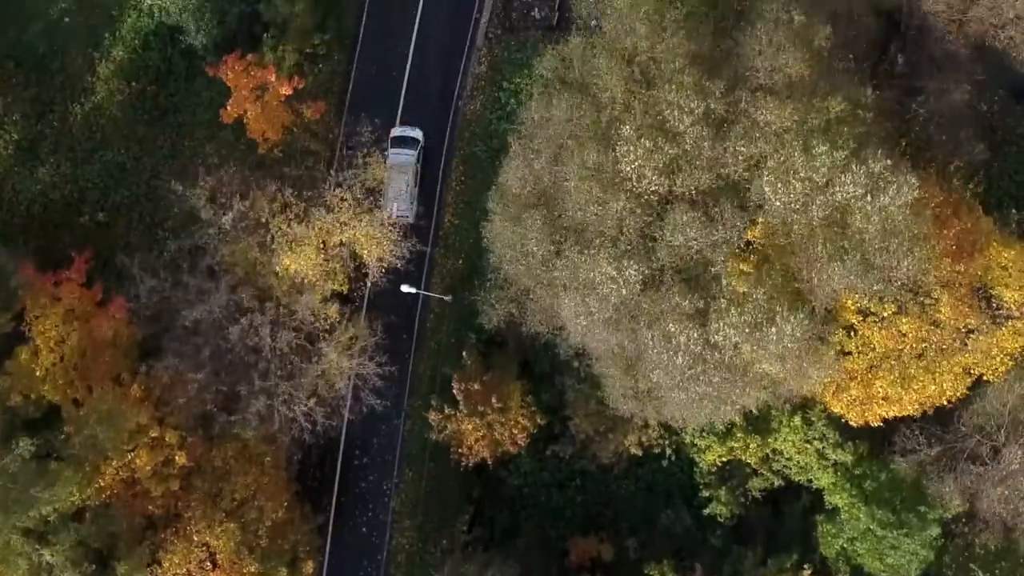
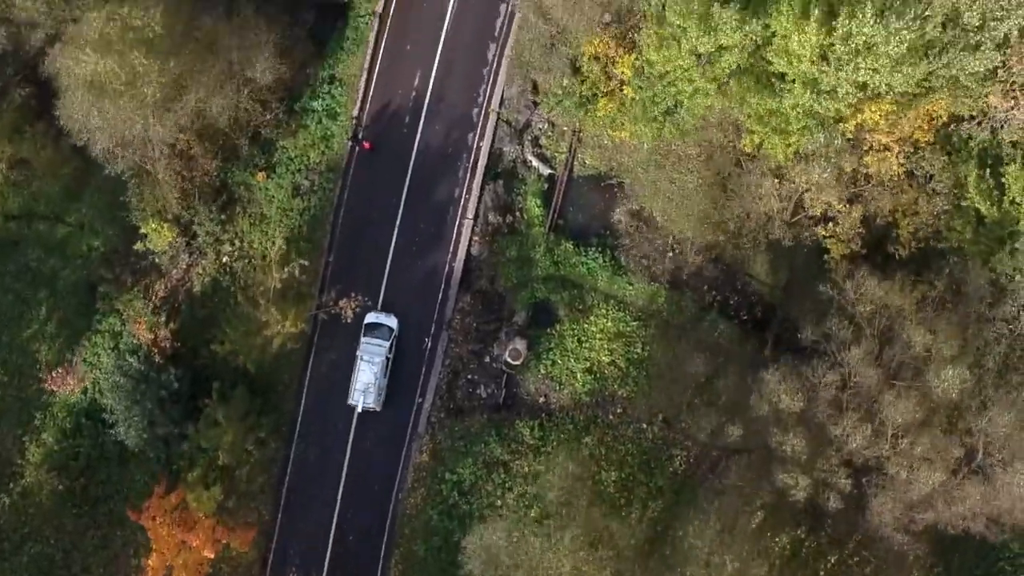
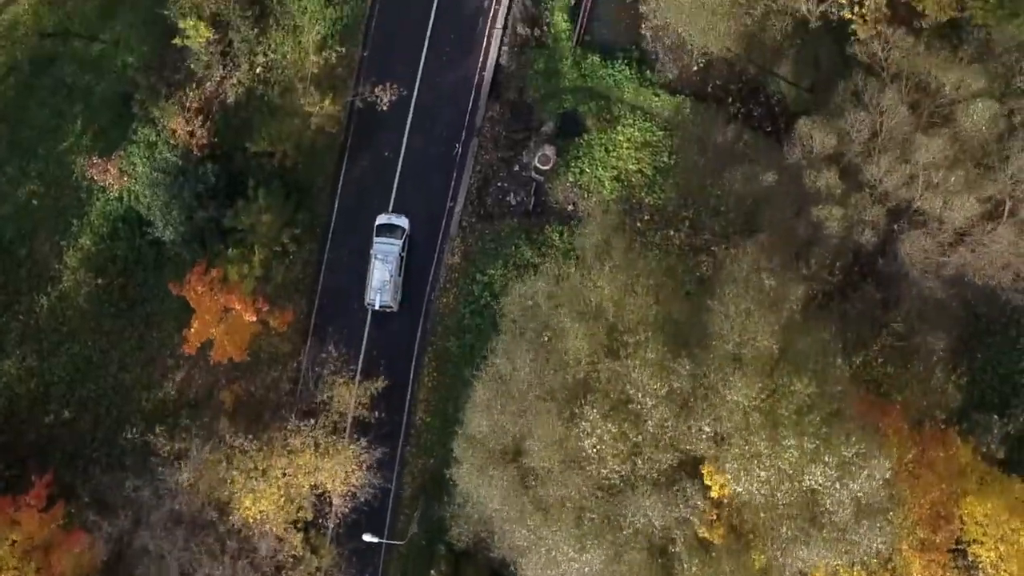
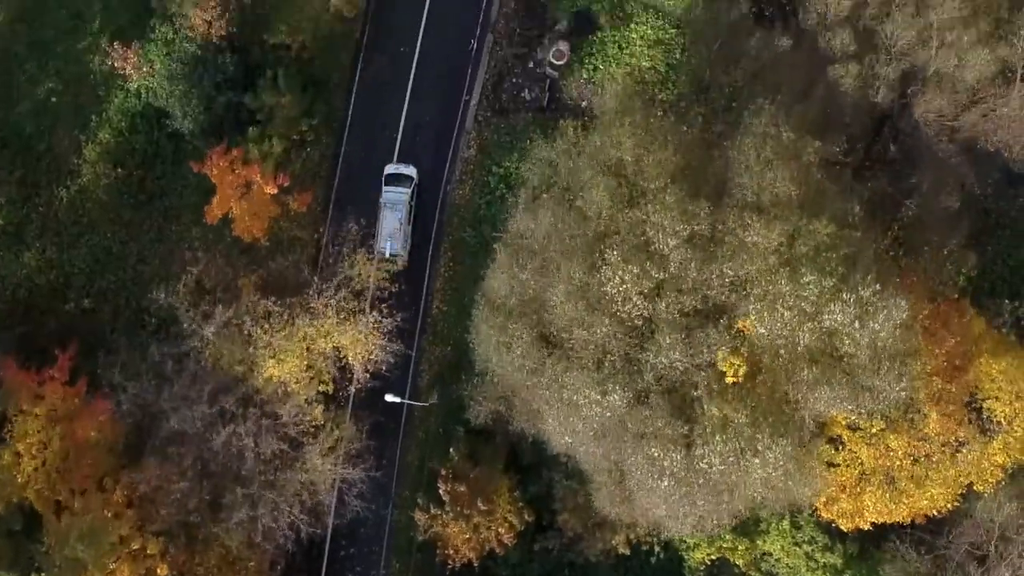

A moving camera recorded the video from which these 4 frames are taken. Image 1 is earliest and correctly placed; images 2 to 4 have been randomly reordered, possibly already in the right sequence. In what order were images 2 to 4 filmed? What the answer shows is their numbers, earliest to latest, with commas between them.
4, 3, 2
